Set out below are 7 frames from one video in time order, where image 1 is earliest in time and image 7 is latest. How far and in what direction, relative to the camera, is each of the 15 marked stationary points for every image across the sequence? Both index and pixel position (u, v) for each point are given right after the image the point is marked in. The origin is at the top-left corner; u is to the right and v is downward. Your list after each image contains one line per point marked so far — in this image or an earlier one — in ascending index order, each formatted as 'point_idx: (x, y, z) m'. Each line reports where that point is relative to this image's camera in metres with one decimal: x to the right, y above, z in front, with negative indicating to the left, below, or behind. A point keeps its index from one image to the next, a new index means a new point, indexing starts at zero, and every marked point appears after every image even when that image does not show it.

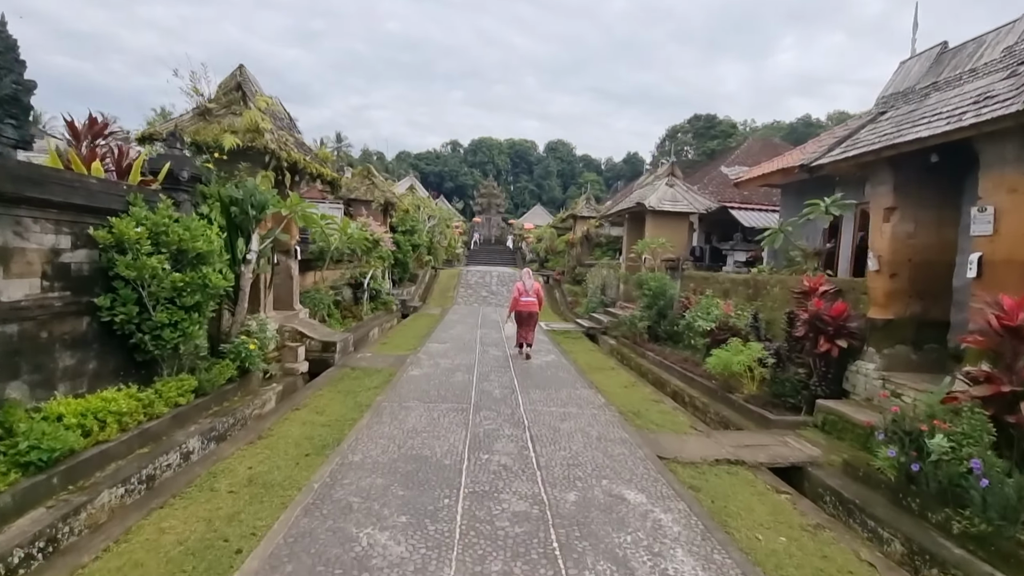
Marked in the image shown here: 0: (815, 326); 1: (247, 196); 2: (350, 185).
0: (+3.2, -0.4, +5.5) m
1: (-3.0, +1.1, +5.9) m
2: (-4.8, +3.0, +15.0) m
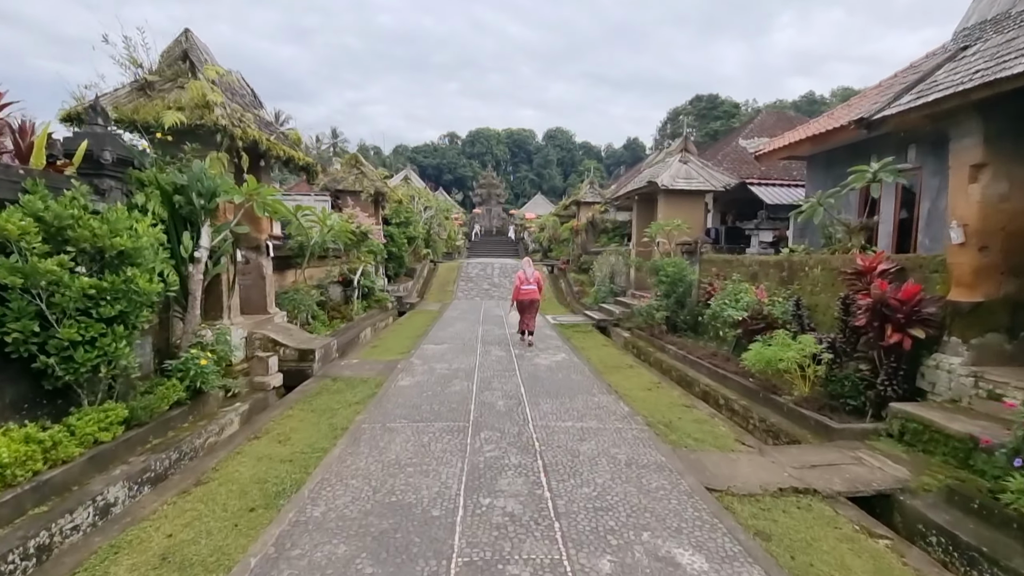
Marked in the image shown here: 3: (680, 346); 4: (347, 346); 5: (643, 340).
0: (+3.3, -0.2, +4.6) m
1: (-3.1, +1.0, +4.9) m
2: (-4.8, +3.1, +14.0) m
3: (+2.7, -0.9, +8.3) m
4: (-2.8, -1.0, +8.4) m
5: (+2.4, -1.0, +9.5) m
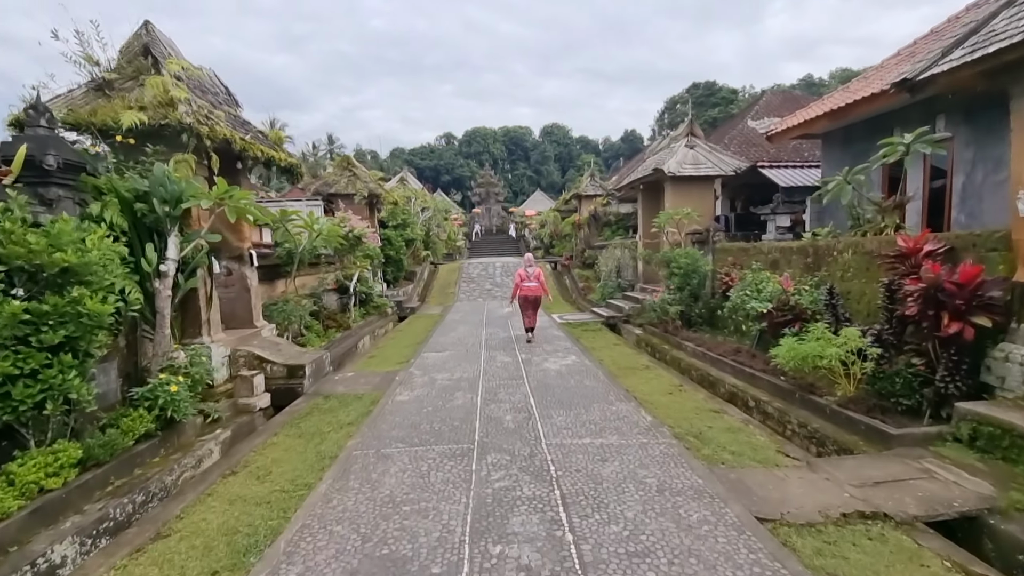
0: (+3.3, -0.1, +4.0) m
1: (-3.1, +0.9, +4.4) m
2: (-4.8, +2.9, +13.5) m
3: (+2.8, -0.8, +7.7) m
4: (-2.7, -1.1, +7.9) m
5: (+2.5, -0.9, +8.9) m
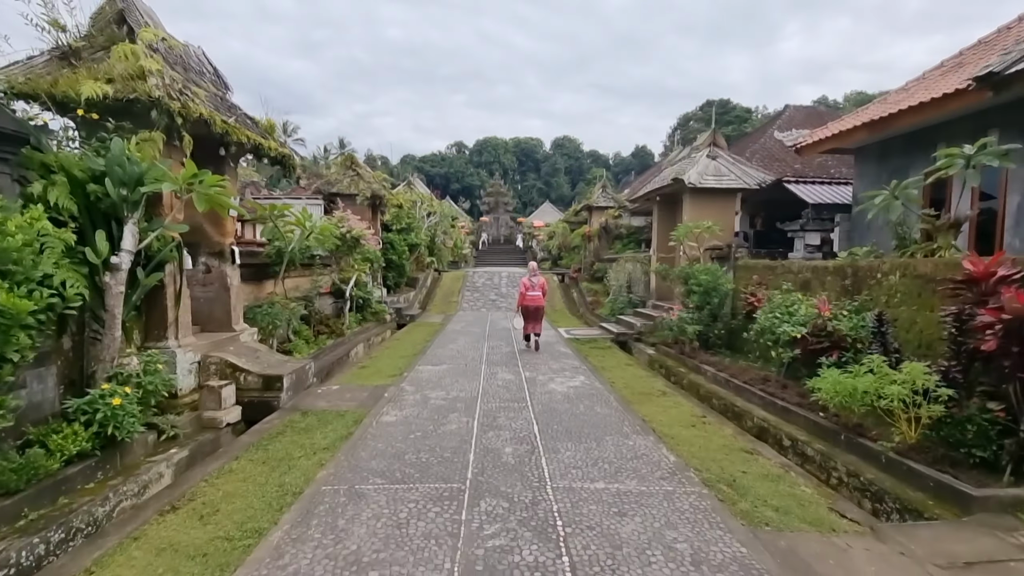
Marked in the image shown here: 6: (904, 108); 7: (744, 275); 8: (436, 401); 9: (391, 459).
0: (+3.3, -0.3, +3.3) m
1: (-3.0, +0.9, +3.8) m
2: (-4.6, +2.8, +13.0) m
3: (+2.9, -1.1, +7.1) m
4: (-2.6, -1.2, +7.3) m
5: (+2.6, -1.1, +8.3) m
6: (+5.6, +2.5, +7.3) m
7: (+3.8, +0.2, +8.3) m
8: (-0.8, -1.2, +5.5) m
9: (-0.9, -1.3, +3.9) m
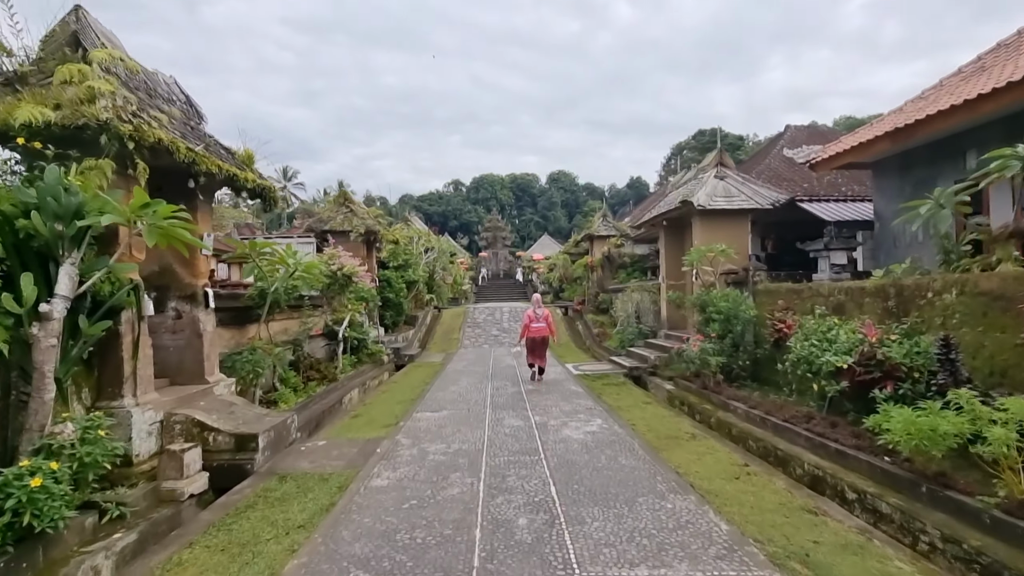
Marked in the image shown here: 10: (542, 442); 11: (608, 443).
0: (+3.4, -0.4, +2.7) m
1: (-3.0, +0.6, +3.2) m
2: (-4.6, +1.8, +12.5) m
3: (+3.0, -1.4, +6.4) m
4: (-2.5, -1.7, +6.5) m
5: (+2.7, -1.6, +7.6) m
6: (+5.5, +2.3, +6.8) m
7: (+3.8, -0.2, +7.7) m
8: (-0.7, -1.6, +4.8) m
9: (-0.8, -1.6, +3.2) m
10: (+0.3, -1.5, +5.1) m
11: (+1.0, -1.5, +5.1) m
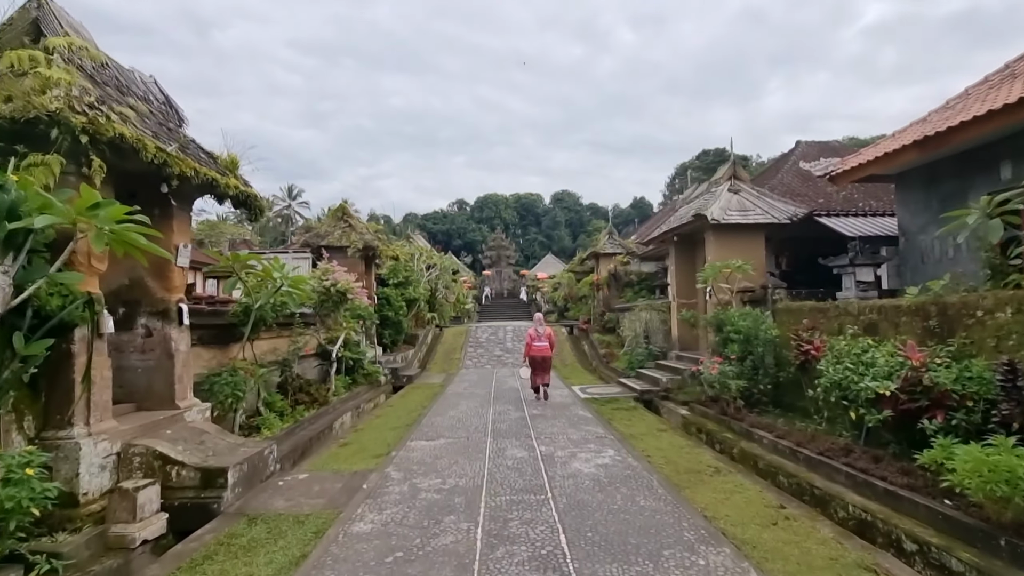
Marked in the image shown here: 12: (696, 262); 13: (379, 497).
0: (+3.4, -0.4, +2.2) m
1: (-2.9, +0.5, +2.8) m
2: (-4.5, +1.4, +12.1) m
3: (+3.0, -1.6, +5.8) m
4: (-2.5, -1.9, +6.0) m
5: (+2.7, -1.8, +7.0) m
6: (+5.6, +2.1, +6.3) m
7: (+3.9, -0.4, +7.1) m
8: (-0.7, -1.7, +4.2) m
9: (-0.8, -1.6, +2.6) m
10: (+0.3, -1.7, +4.6) m
11: (+1.0, -1.7, +4.5) m
12: (+3.9, +0.6, +10.7) m
13: (-1.1, -1.7, +4.2) m
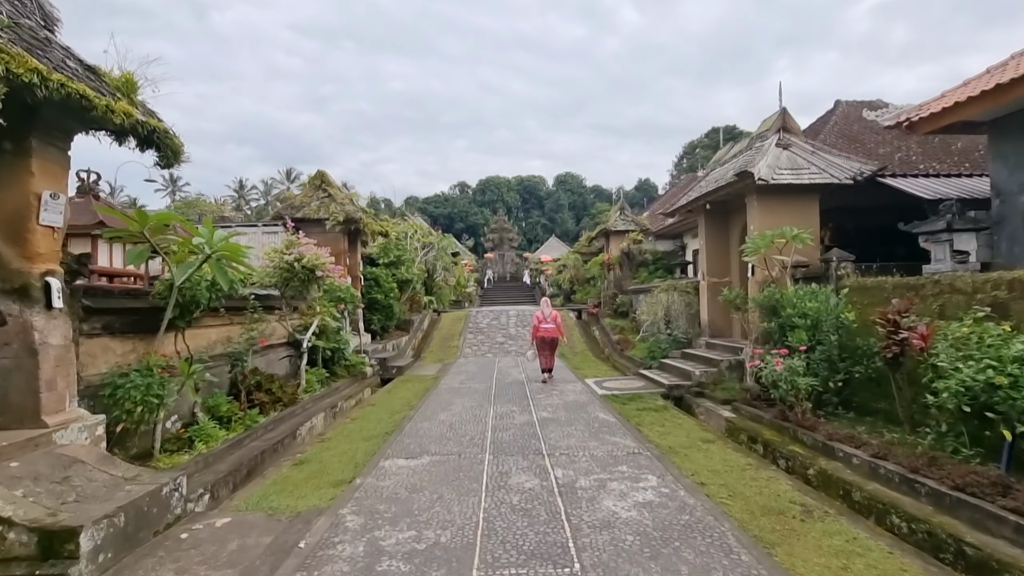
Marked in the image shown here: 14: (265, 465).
0: (+3.4, -0.3, +0.7) m
1: (-2.9, +0.7, +1.3) m
2: (-4.4, +1.8, +10.6) m
3: (+3.0, -1.4, +4.3) m
4: (-2.4, -1.6, +4.6) m
5: (+2.8, -1.5, +5.5) m
6: (+5.6, +2.3, +4.8) m
7: (+3.9, -0.1, +5.7) m
8: (-0.7, -1.5, +2.8) m
9: (-0.8, -1.5, +1.2) m
10: (+0.4, -1.5, +3.1) m
11: (+1.0, -1.5, +3.1) m
12: (+3.9, +1.0, +9.2) m
13: (-1.1, -1.5, +2.8) m
14: (-2.4, -1.7, +5.2) m
